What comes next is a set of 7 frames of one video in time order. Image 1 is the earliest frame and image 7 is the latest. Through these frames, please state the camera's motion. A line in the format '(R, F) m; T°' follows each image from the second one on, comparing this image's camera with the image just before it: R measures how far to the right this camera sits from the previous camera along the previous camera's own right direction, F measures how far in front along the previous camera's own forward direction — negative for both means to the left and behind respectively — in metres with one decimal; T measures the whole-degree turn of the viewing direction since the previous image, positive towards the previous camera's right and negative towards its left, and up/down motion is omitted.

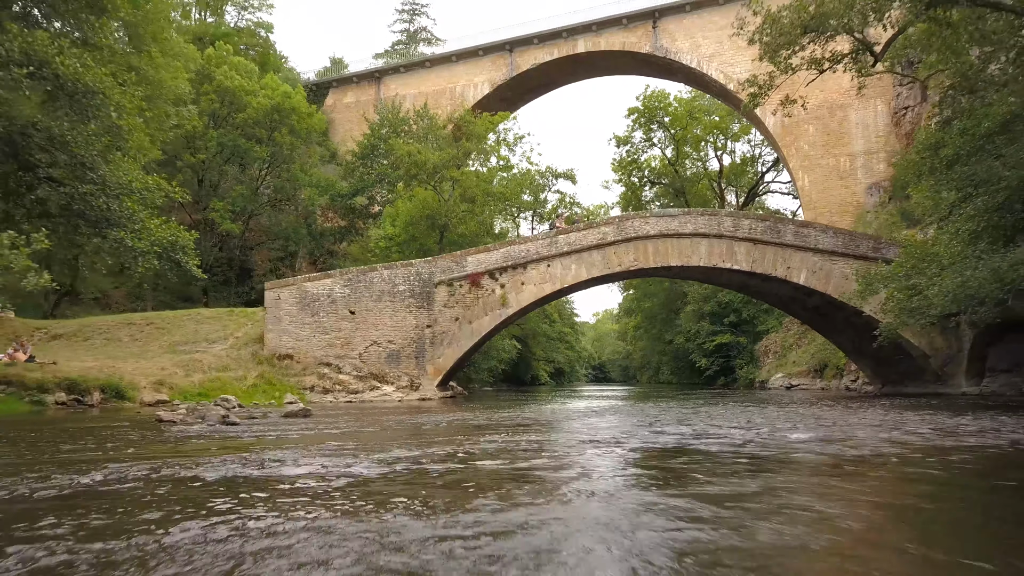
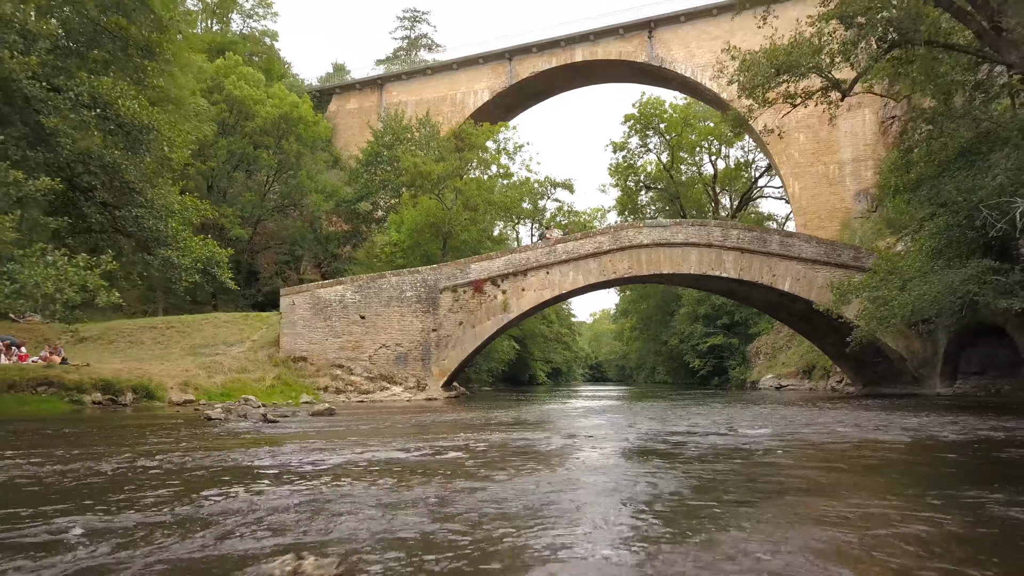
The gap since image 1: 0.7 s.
(-0.1, -1.1) m; 0°
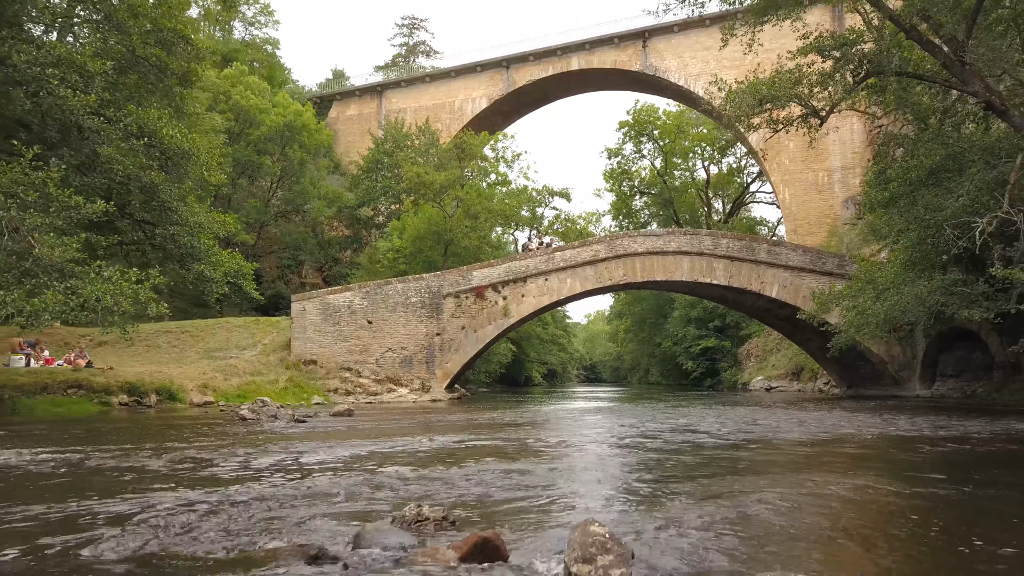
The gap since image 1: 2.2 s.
(-0.2, -1.0) m; 0°
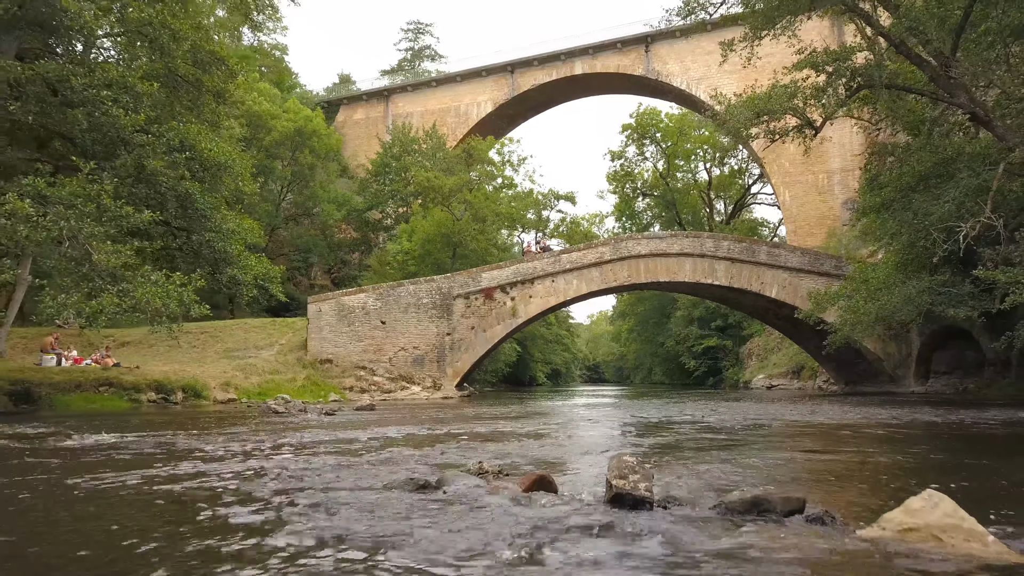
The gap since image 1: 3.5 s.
(-0.2, -0.7) m; 0°
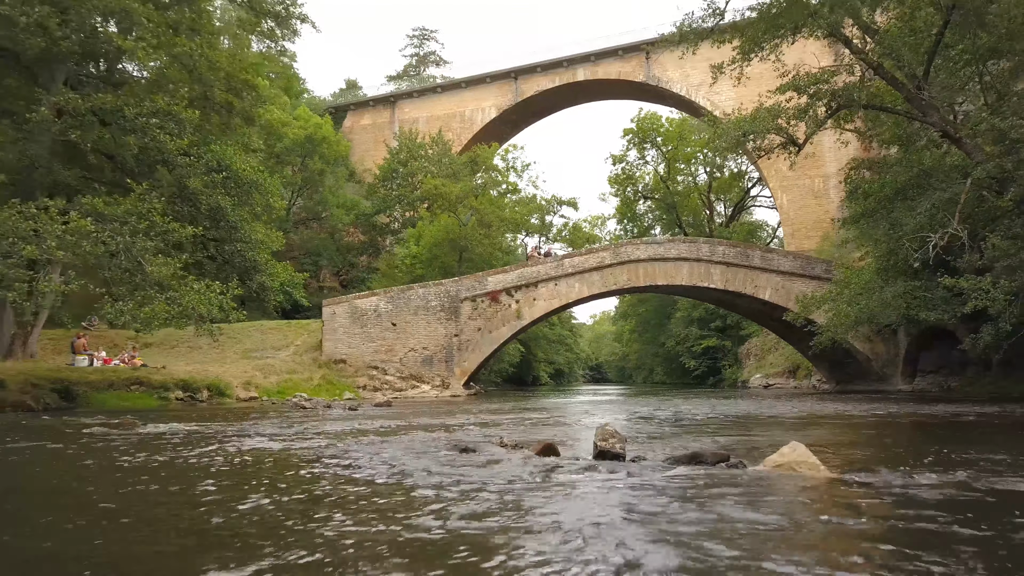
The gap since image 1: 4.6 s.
(-0.1, -1.1) m; 0°
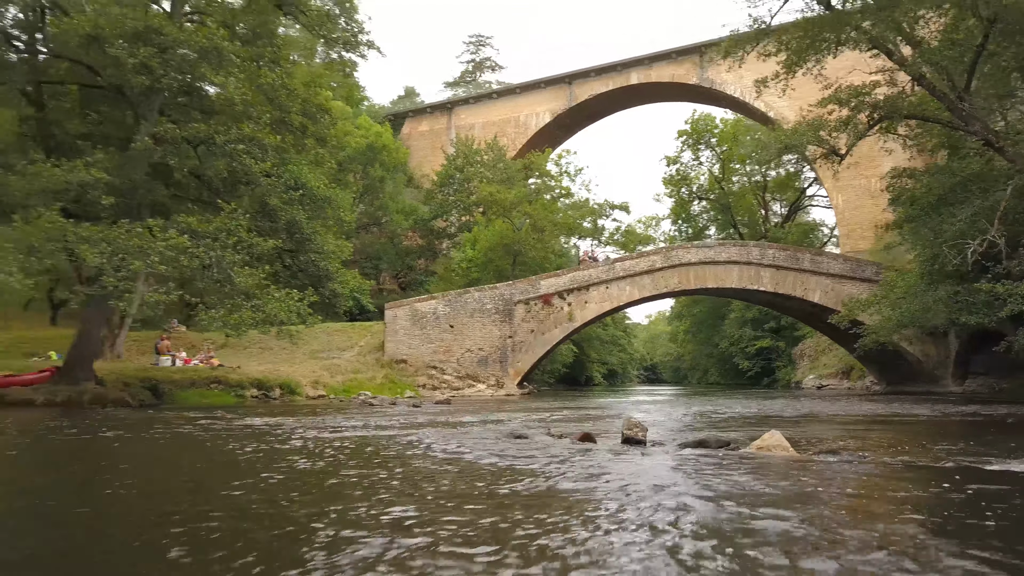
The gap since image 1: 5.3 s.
(+0.1, -0.9) m; -4°
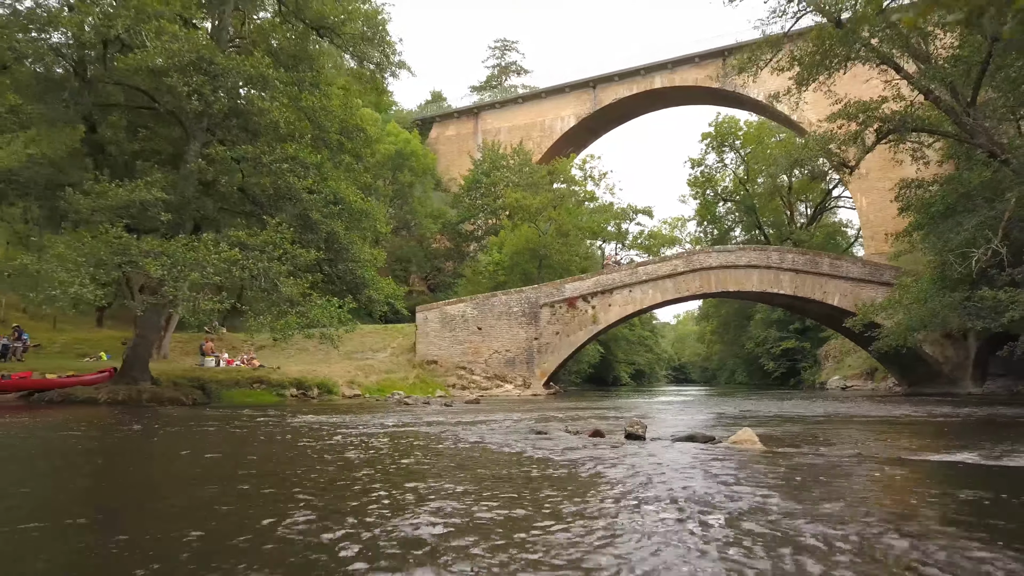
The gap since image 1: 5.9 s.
(0.0, -0.9) m; -2°
